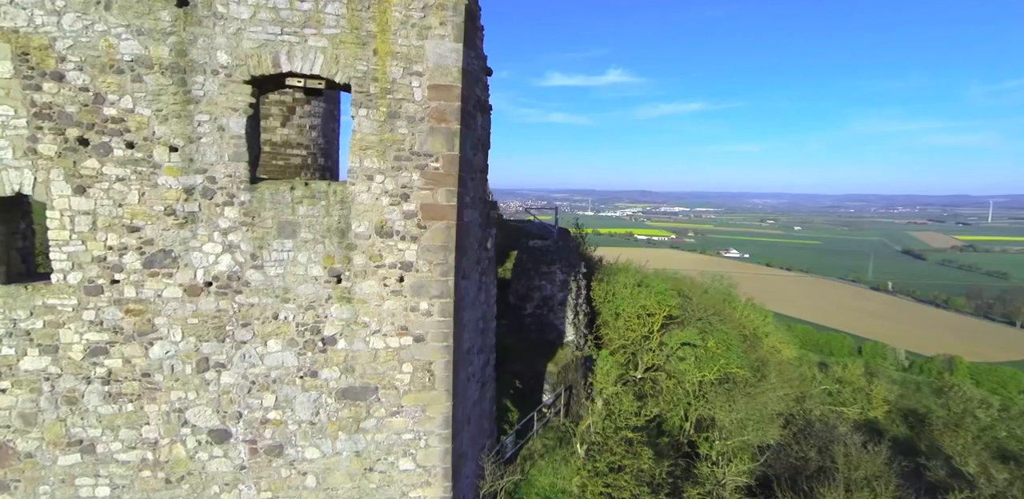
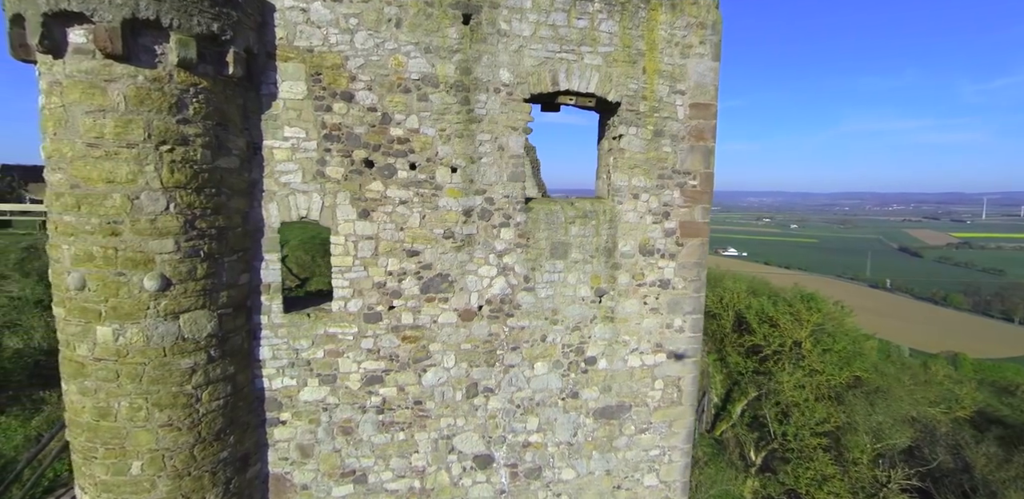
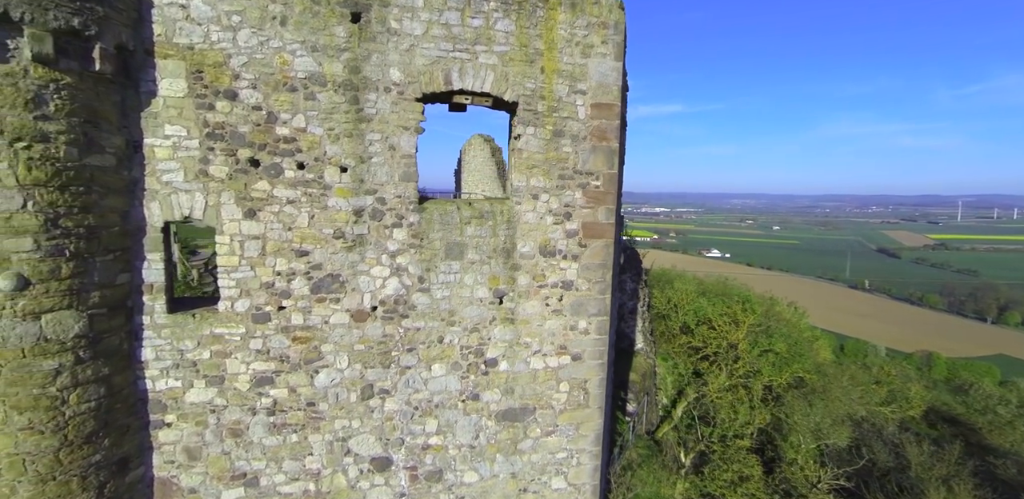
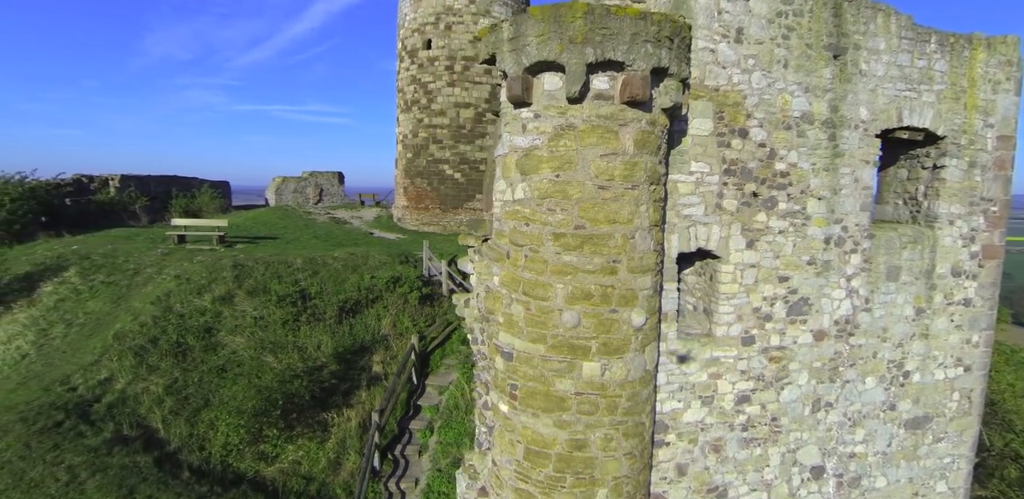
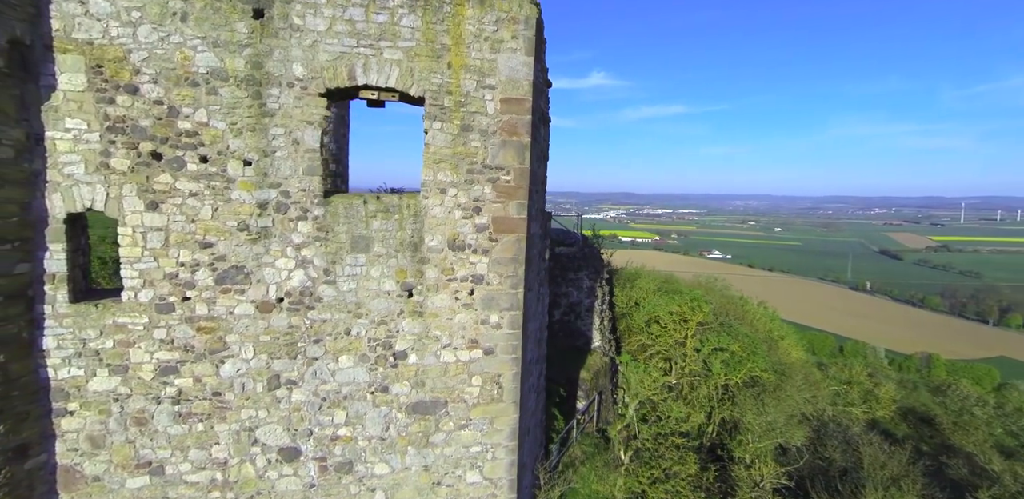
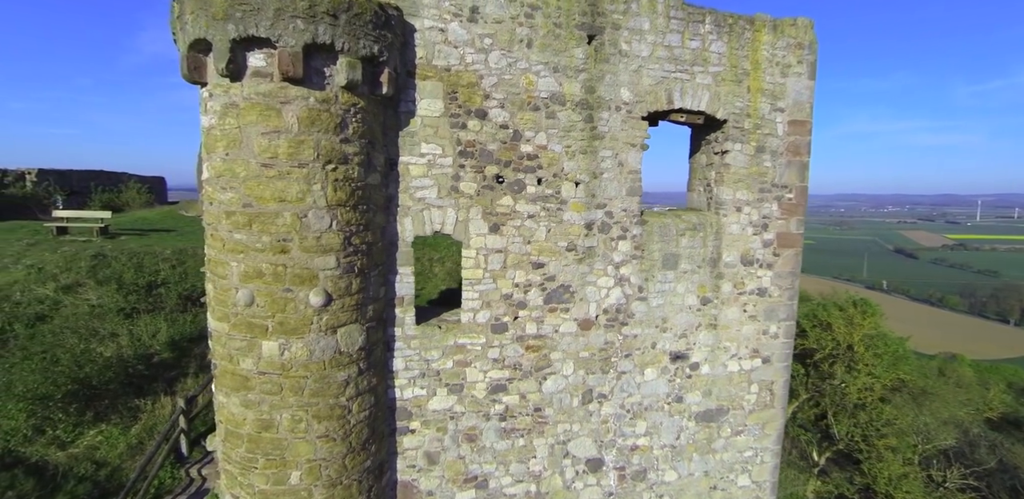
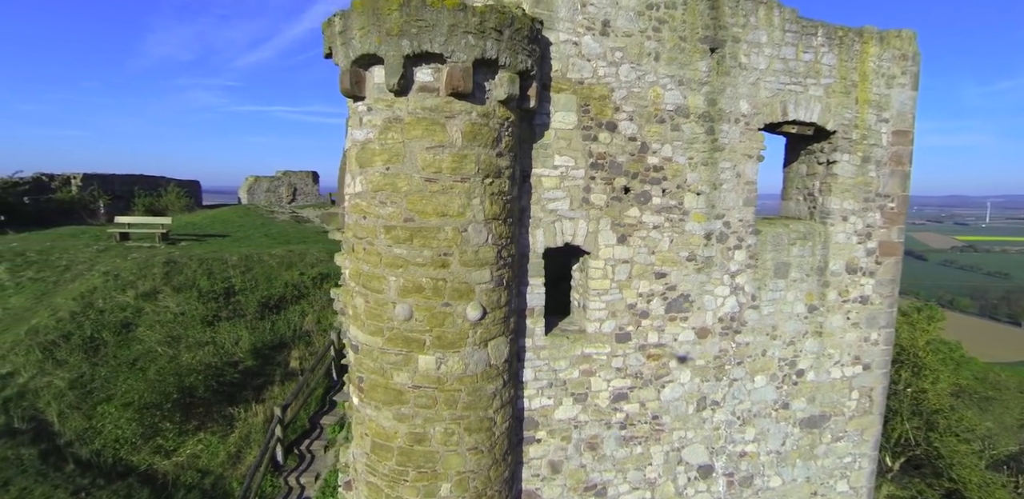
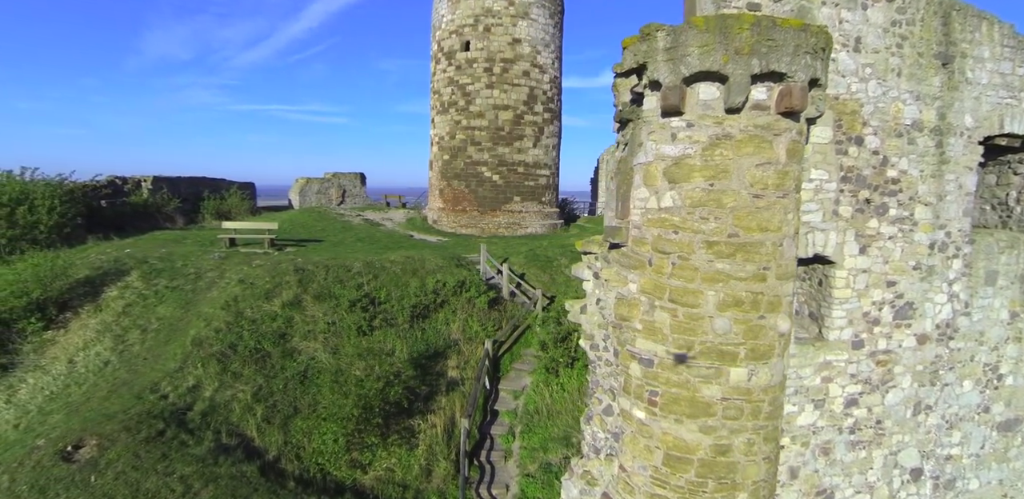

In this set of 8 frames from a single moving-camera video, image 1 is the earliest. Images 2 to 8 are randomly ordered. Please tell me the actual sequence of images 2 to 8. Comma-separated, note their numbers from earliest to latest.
5, 3, 2, 6, 7, 4, 8
